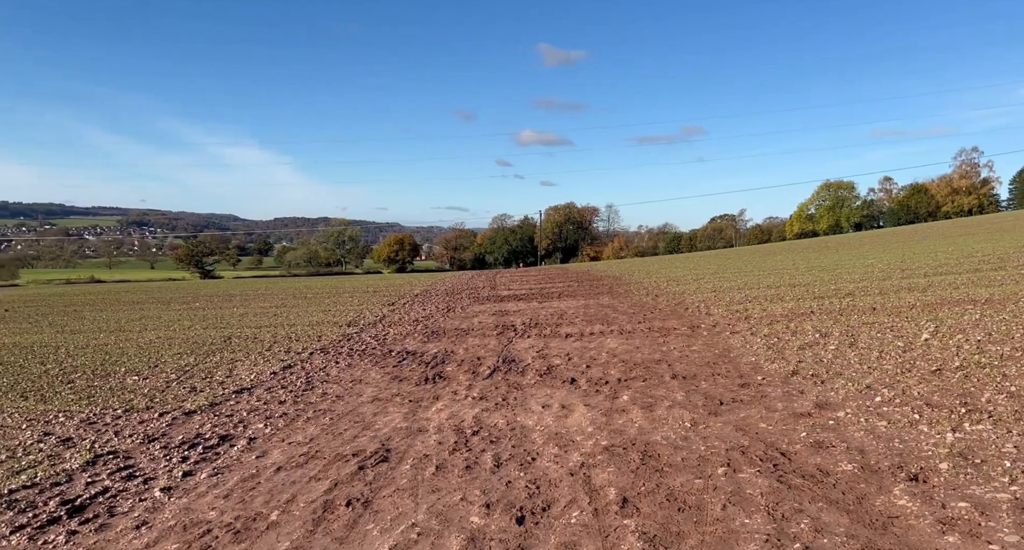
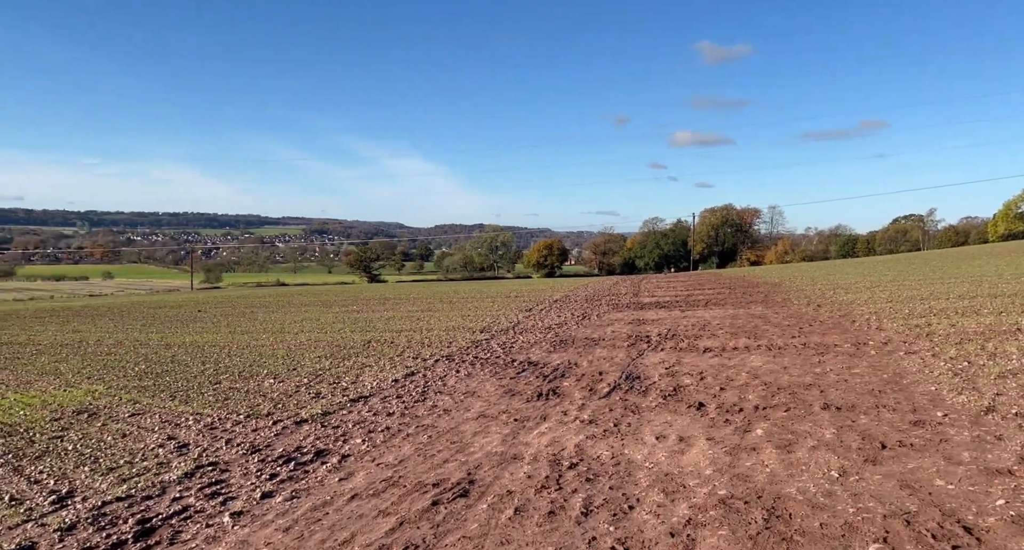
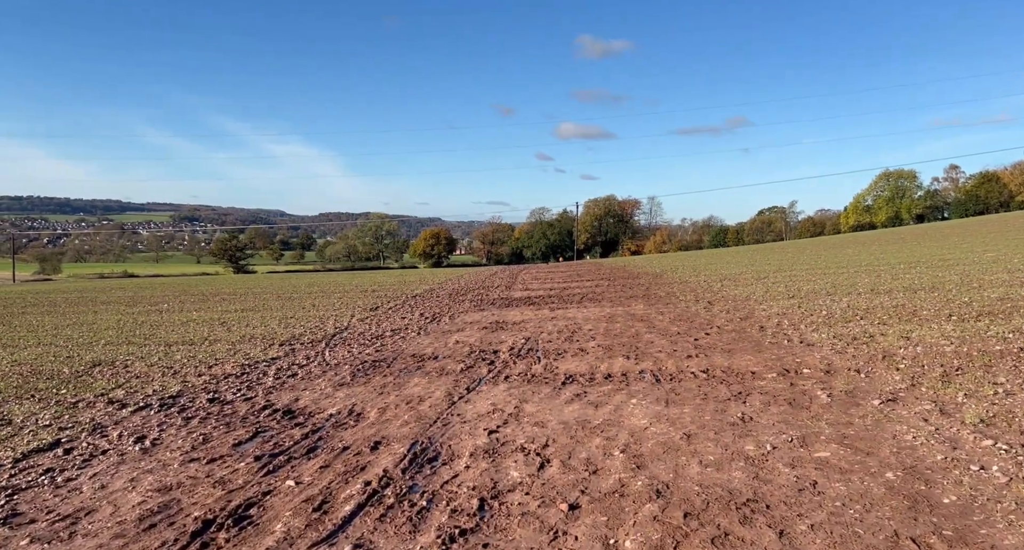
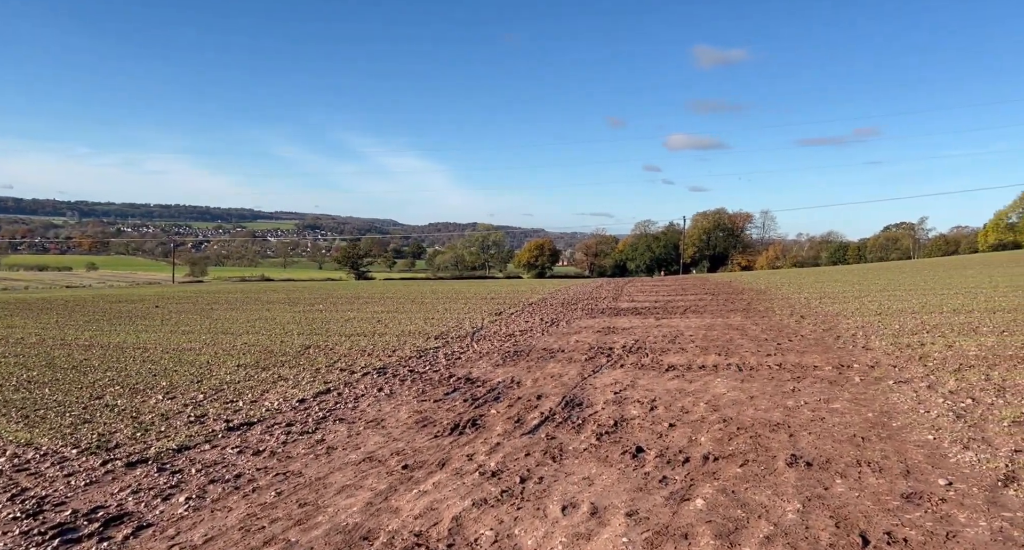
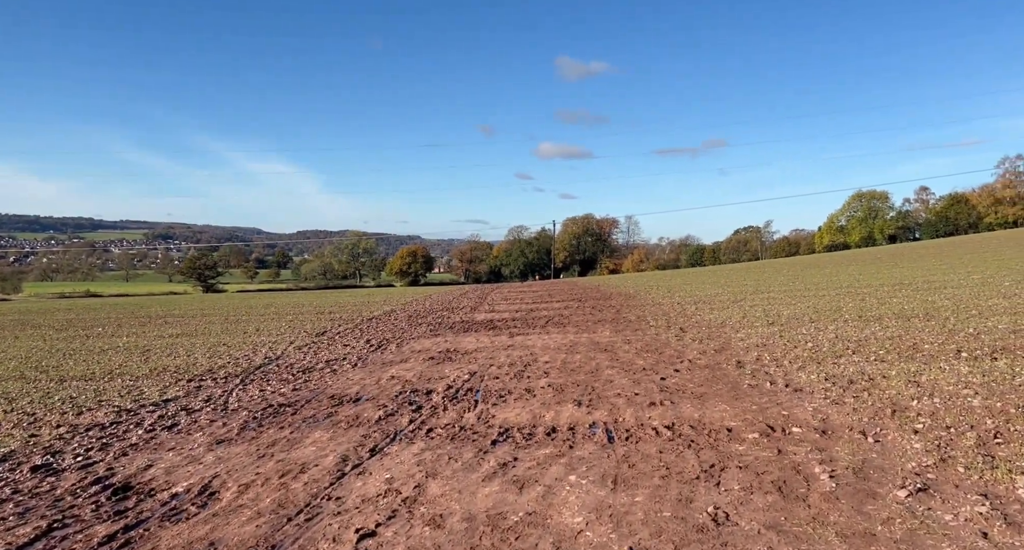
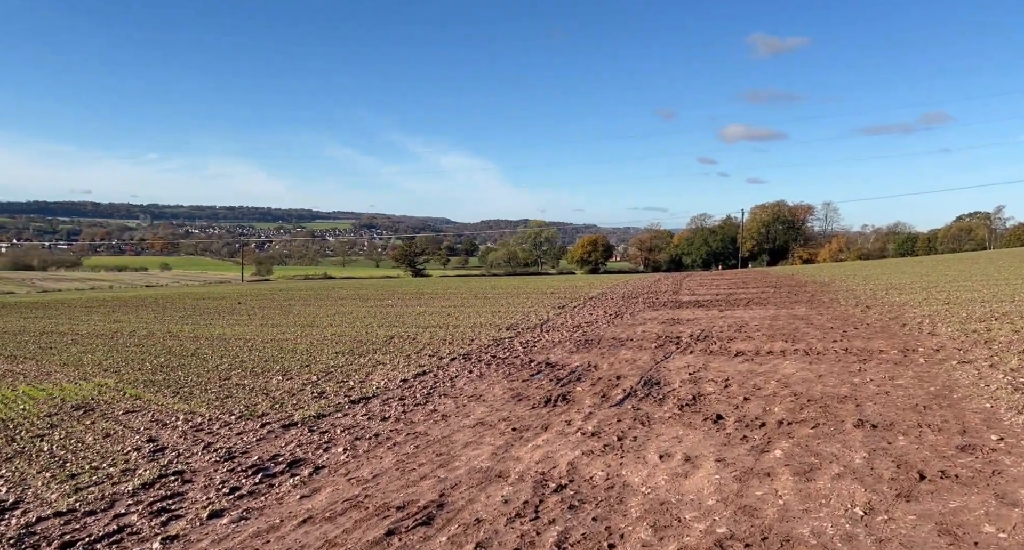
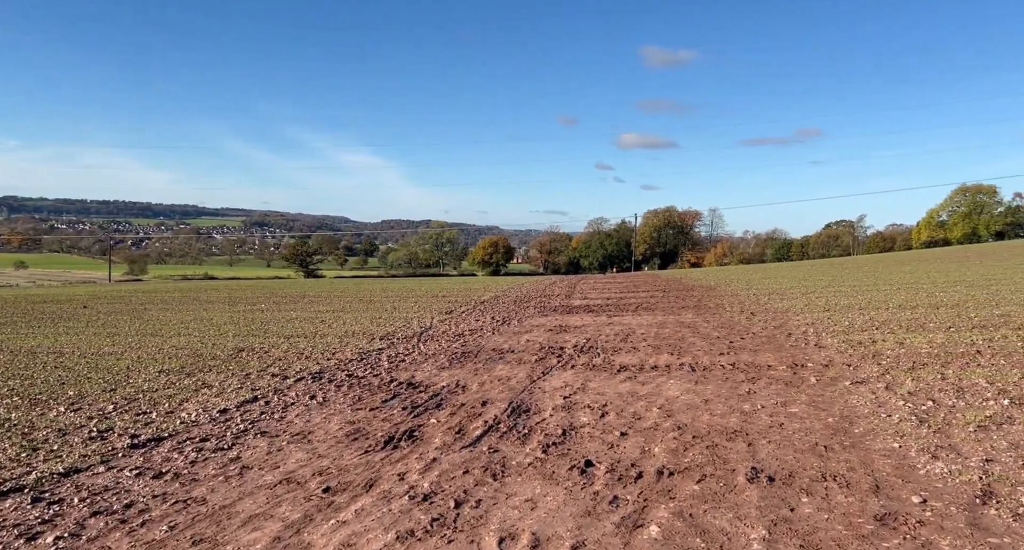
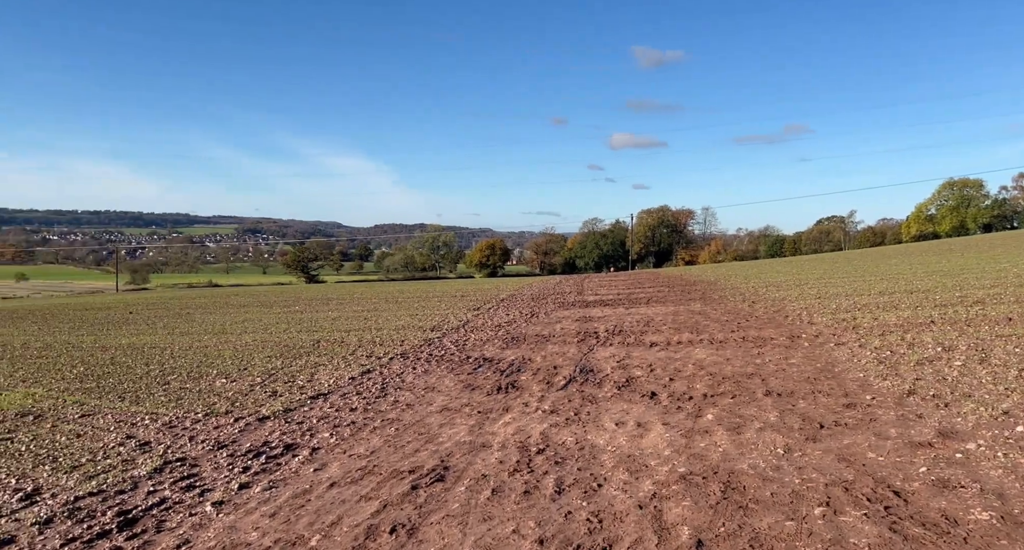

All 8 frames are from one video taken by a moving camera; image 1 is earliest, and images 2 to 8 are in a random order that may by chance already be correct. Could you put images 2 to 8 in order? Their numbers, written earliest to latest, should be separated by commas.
8, 2, 6, 4, 7, 3, 5
